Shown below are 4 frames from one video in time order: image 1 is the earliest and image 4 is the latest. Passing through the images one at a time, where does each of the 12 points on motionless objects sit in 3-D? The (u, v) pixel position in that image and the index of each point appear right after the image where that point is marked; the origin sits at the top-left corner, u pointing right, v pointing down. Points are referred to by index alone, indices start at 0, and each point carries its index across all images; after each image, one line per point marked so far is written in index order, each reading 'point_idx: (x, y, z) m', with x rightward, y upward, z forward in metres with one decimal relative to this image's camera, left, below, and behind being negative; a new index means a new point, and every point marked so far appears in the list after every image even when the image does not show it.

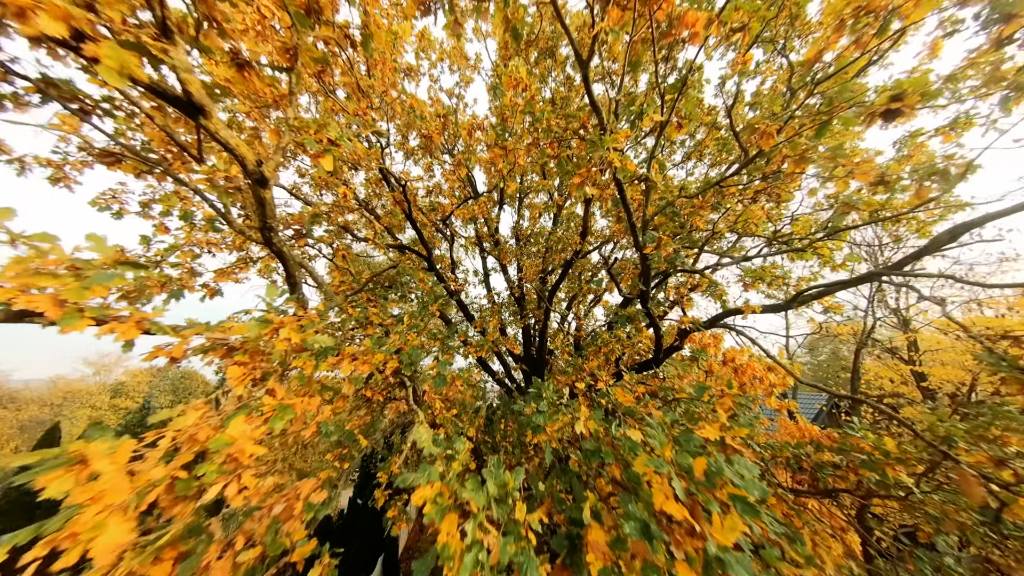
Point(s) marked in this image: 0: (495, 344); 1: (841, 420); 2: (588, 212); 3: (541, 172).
0: (-0.4, -1.5, +8.2) m
1: (+8.9, -3.6, +8.6) m
2: (+1.5, +1.5, +6.4) m
3: (+0.6, +2.5, +7.0) m
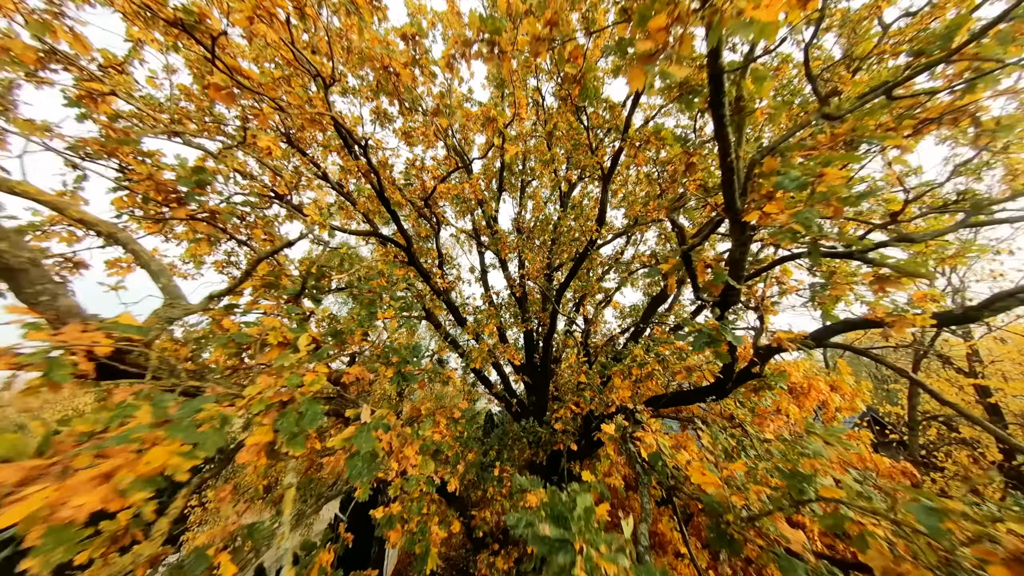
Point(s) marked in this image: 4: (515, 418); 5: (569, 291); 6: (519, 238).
0: (-0.4, -1.5, +7.0) m
1: (+8.9, -3.6, +7.3) m
2: (+1.5, +1.5, +5.2) m
3: (+0.6, +2.6, +5.8) m
4: (+0.1, -3.4, +8.1) m
5: (+1.7, -0.1, +9.3) m
6: (+0.2, +1.4, +8.6) m
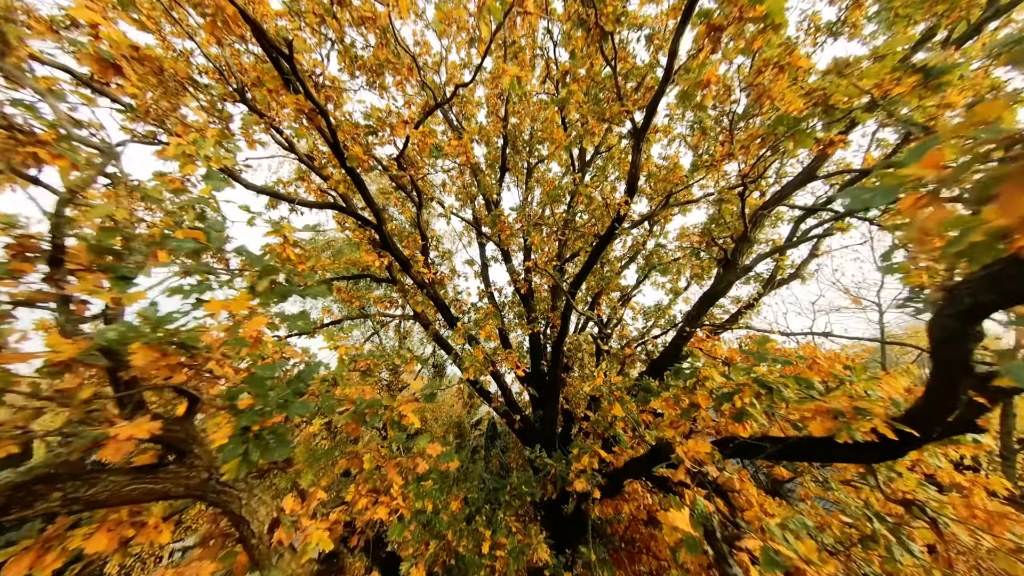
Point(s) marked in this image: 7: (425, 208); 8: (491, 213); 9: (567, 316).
0: (-0.4, -1.3, +5.9) m
1: (+9.0, -3.5, +6.0) m
2: (+1.6, +1.6, +4.0) m
3: (+0.7, +2.7, +4.6) m
4: (+0.2, -3.3, +6.9) m
5: (+1.8, 0.0, +8.1) m
6: (+0.3, +1.5, +7.4) m
7: (-1.2, +1.1, +4.4) m
8: (-0.5, +1.9, +8.1) m
9: (+1.0, -0.5, +6.0) m
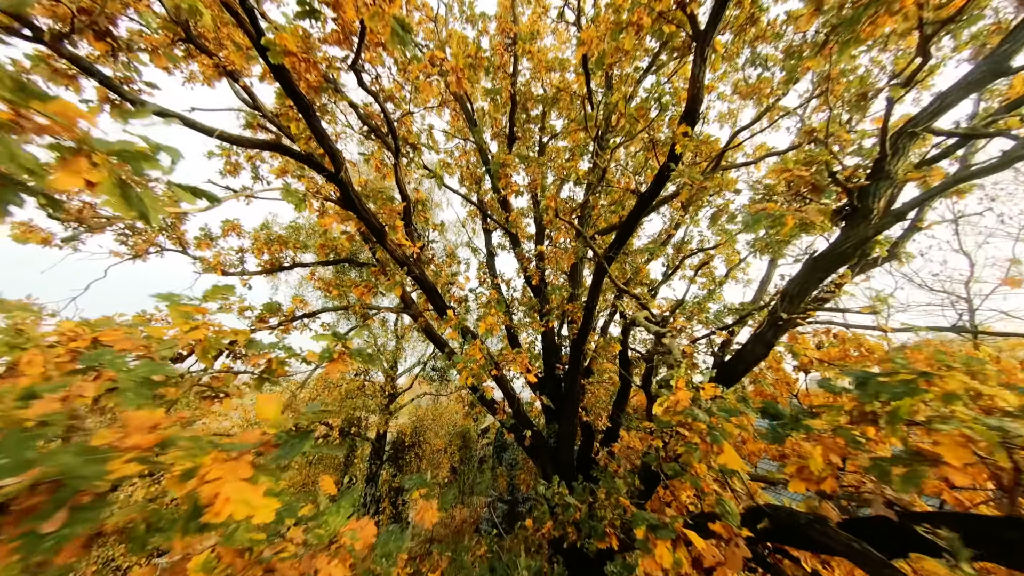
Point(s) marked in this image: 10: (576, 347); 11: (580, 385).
0: (-0.2, -1.1, +4.8) m
1: (+9.1, -3.3, +4.5) m
2: (+1.6, +1.9, +2.8) m
3: (+0.8, +2.9, +3.5) m
4: (+0.4, -3.1, +5.8) m
5: (+2.0, +0.2, +6.9) m
6: (+0.5, +1.7, +6.3) m
7: (-1.1, +1.4, +3.3) m
8: (-0.3, +2.1, +7.1) m
9: (+1.2, -0.3, +4.9) m
10: (+1.0, -0.9, +5.0) m
11: (+1.1, -1.6, +5.4) m
